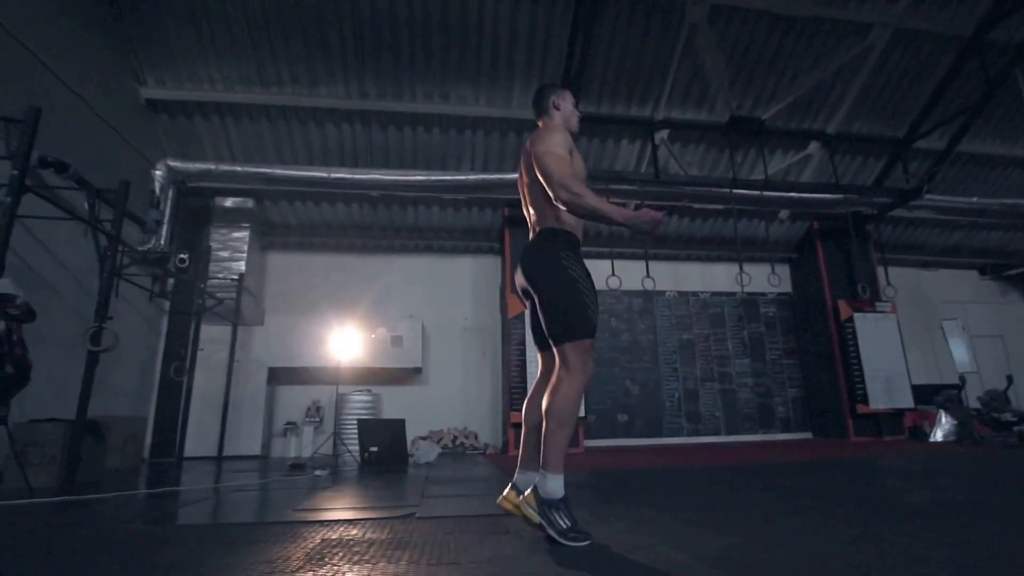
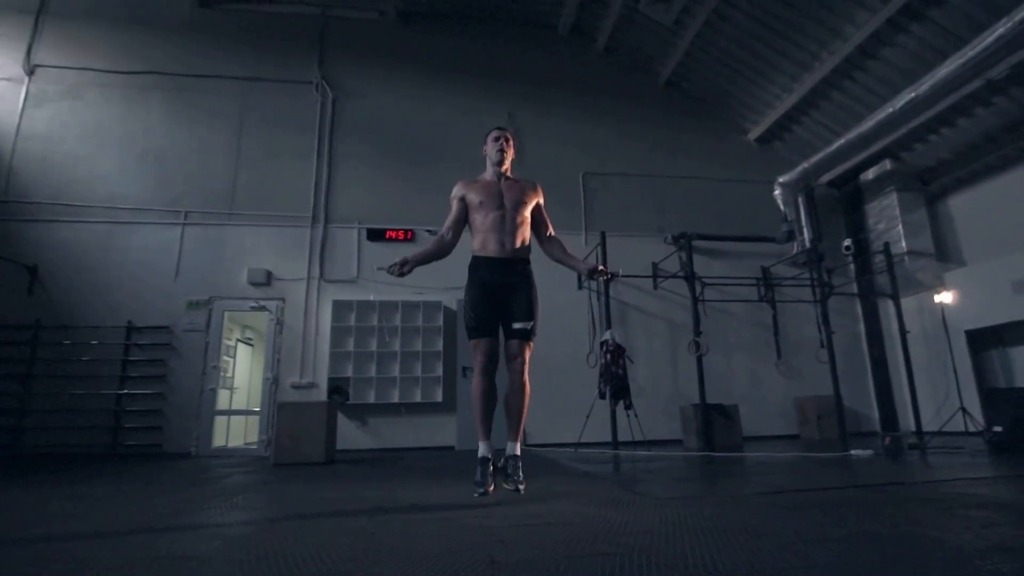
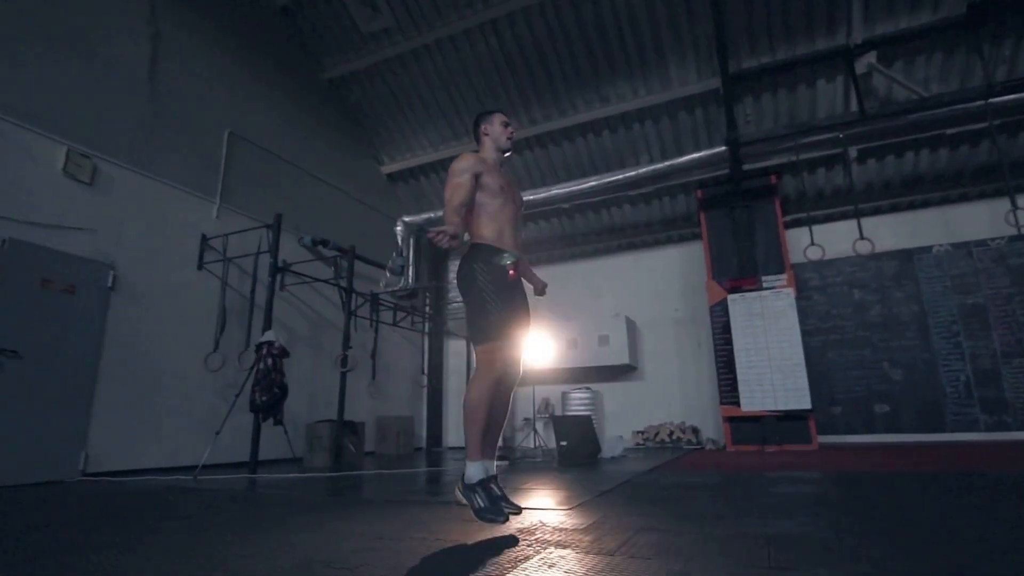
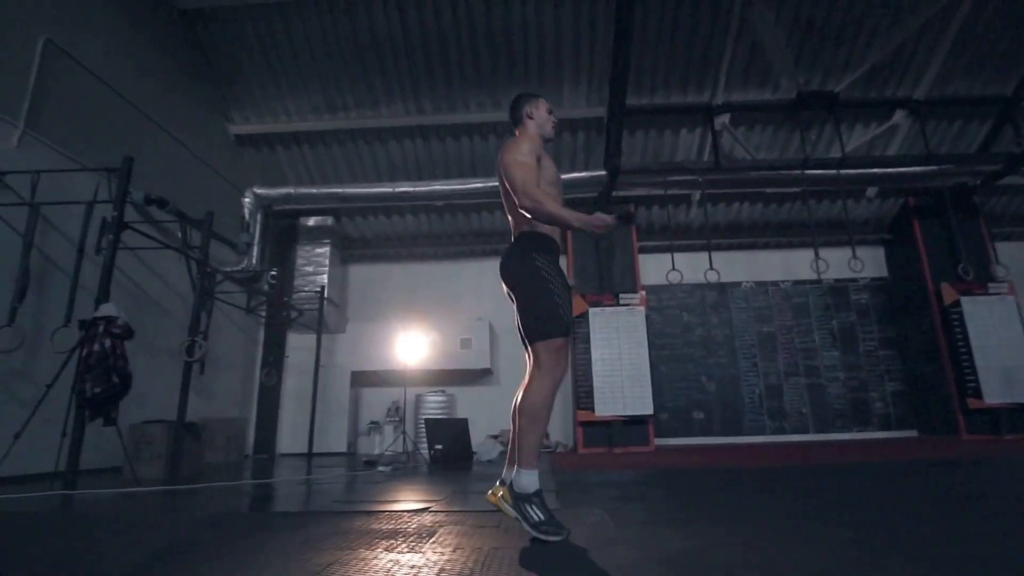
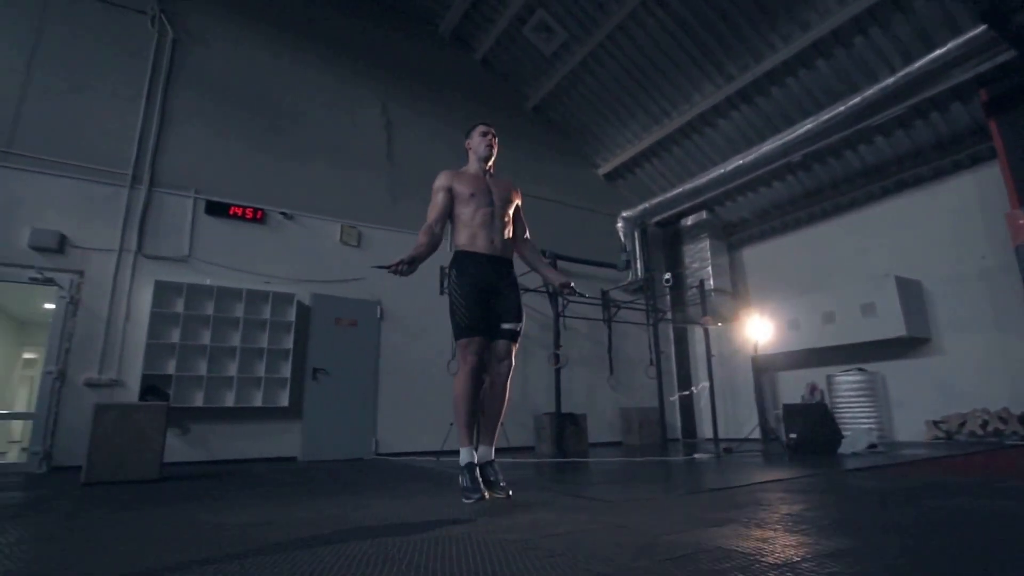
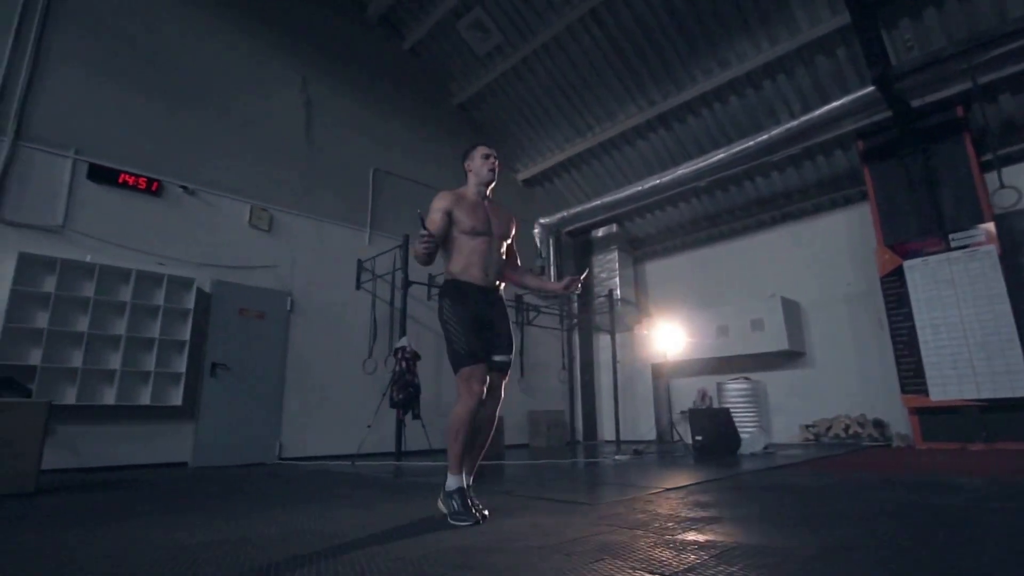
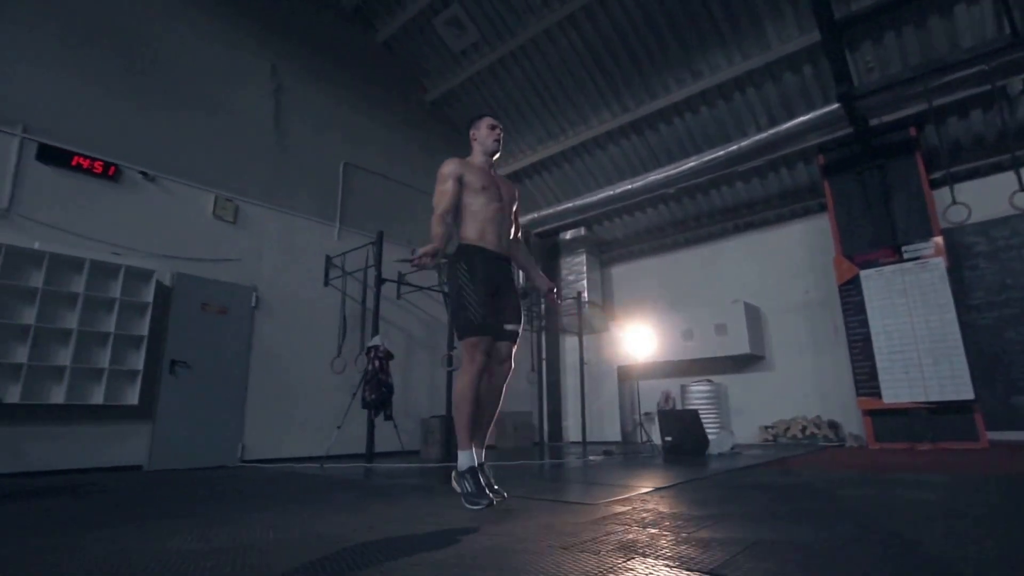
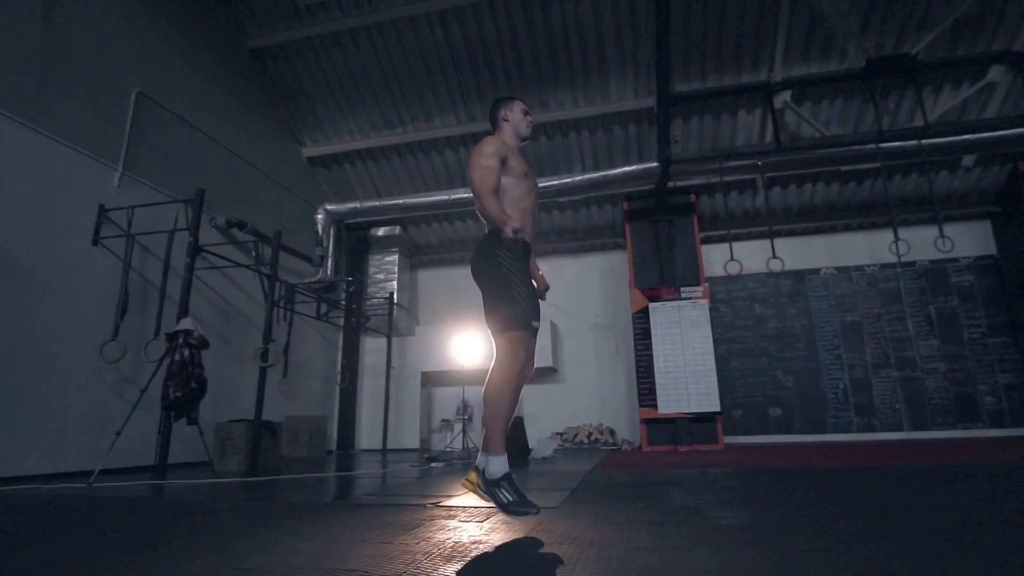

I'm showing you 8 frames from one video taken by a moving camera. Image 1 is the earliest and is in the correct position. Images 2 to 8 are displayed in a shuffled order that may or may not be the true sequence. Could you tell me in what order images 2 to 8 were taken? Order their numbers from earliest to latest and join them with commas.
4, 8, 3, 7, 6, 5, 2
